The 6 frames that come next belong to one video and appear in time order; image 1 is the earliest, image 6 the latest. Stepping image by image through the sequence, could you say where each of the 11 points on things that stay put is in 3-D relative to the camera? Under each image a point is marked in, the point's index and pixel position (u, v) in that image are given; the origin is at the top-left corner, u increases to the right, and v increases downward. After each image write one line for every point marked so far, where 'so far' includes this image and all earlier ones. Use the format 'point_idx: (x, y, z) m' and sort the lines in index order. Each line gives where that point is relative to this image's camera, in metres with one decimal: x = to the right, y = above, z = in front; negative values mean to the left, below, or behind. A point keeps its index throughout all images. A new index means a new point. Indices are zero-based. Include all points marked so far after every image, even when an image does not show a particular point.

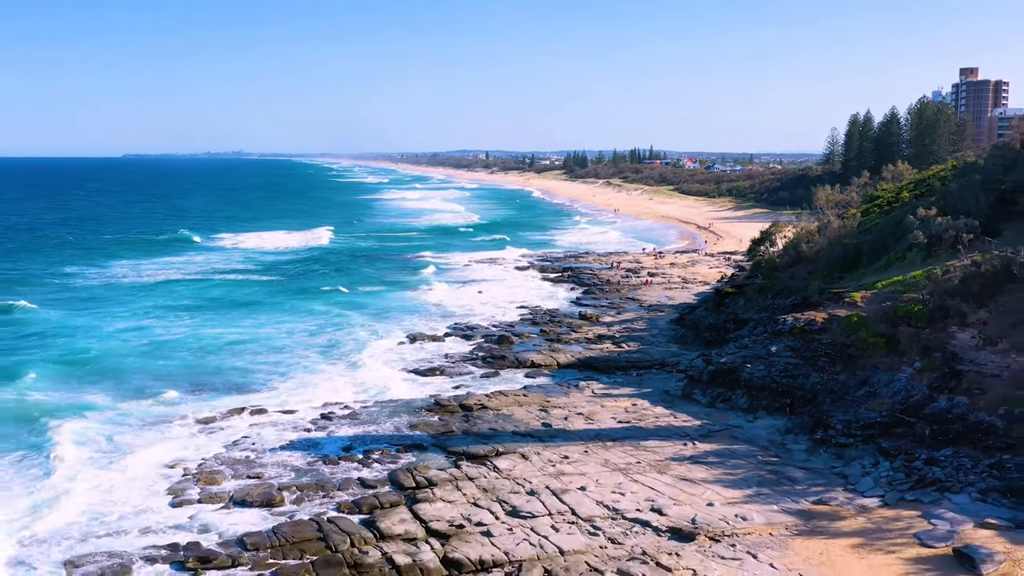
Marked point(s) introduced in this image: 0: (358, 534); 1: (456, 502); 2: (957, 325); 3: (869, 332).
0: (-2.9, -4.6, +14.1) m
1: (-1.1, -4.3, +15.3) m
2: (+11.1, -0.9, +18.7) m
3: (+9.4, -1.1, +19.9) m
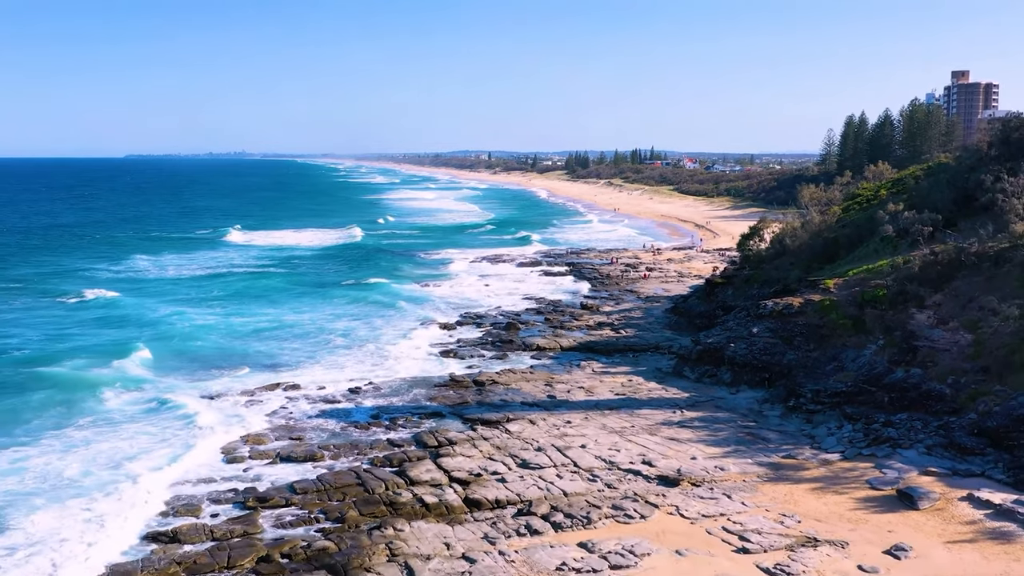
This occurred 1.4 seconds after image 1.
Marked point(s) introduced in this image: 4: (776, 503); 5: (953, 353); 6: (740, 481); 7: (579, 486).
0: (-2.6, -4.2, +16.4) m
1: (-0.9, -3.9, +17.6) m
2: (+11.3, -0.5, +21.1) m
3: (+9.7, -0.8, +22.2) m
4: (+5.4, -4.4, +15.4) m
5: (+11.2, -1.7, +19.2) m
6: (+5.0, -4.2, +16.4) m
7: (+1.4, -4.2, +16.0) m
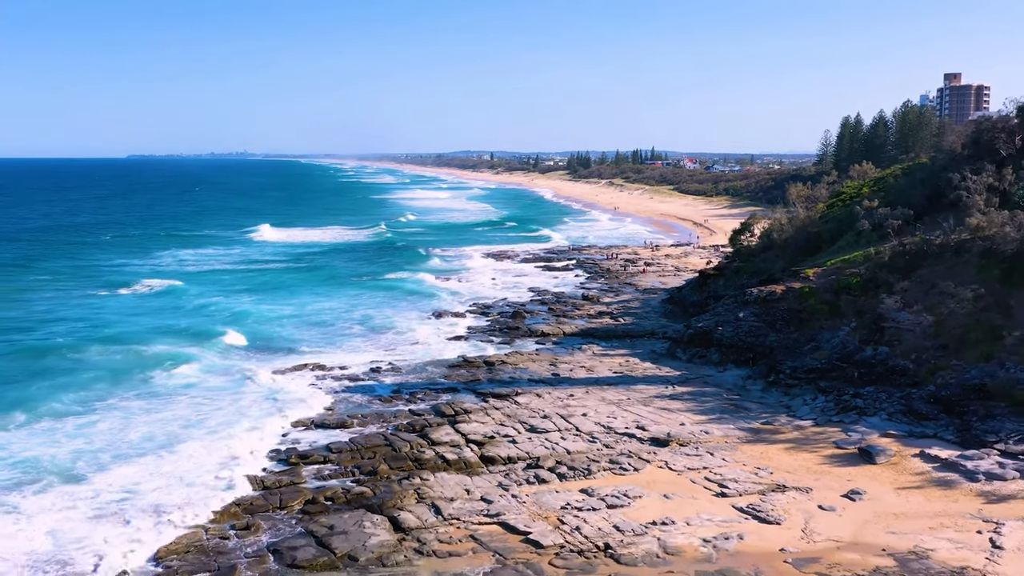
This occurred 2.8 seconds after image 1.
0: (-2.4, -3.8, +18.7) m
1: (-0.7, -3.5, +19.9) m
2: (+11.5, -0.1, +23.3) m
3: (+9.9, -0.4, +24.5) m
4: (+5.6, -4.0, +17.7) m
5: (+11.5, -1.3, +21.4) m
6: (+5.2, -3.8, +18.6) m
7: (+1.6, -3.8, +18.2) m
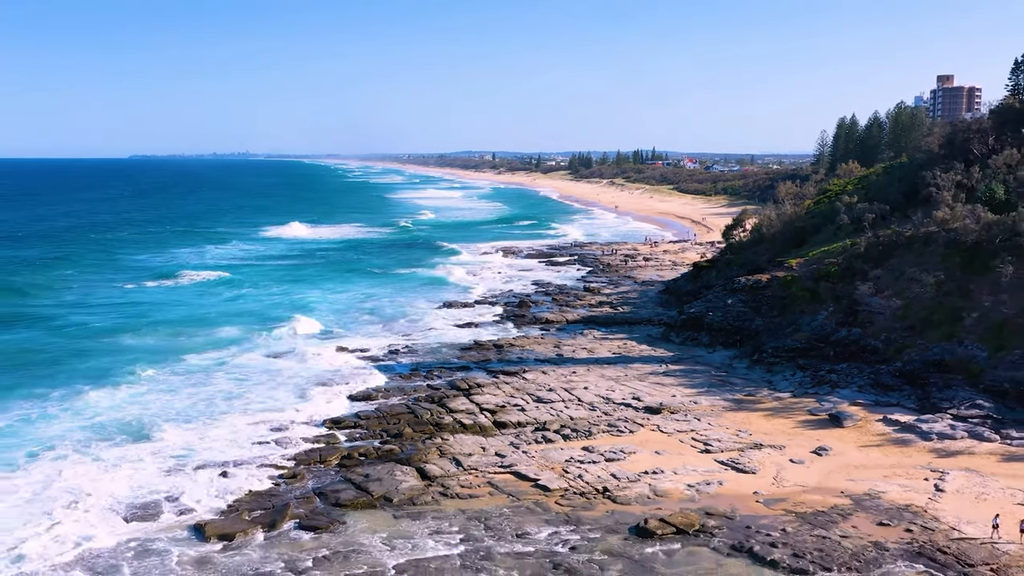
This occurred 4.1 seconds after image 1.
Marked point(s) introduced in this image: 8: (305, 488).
0: (-2.1, -3.4, +21.0) m
1: (-0.4, -3.1, +22.2) m
2: (+11.8, +0.3, +25.6) m
3: (+10.2, 0.0, +26.7) m
4: (+5.9, -3.6, +19.9) m
5: (+11.7, -0.9, +23.7) m
6: (+5.5, -3.4, +20.9) m
7: (+1.9, -3.4, +20.5) m
8: (-4.5, -4.4, +16.4) m
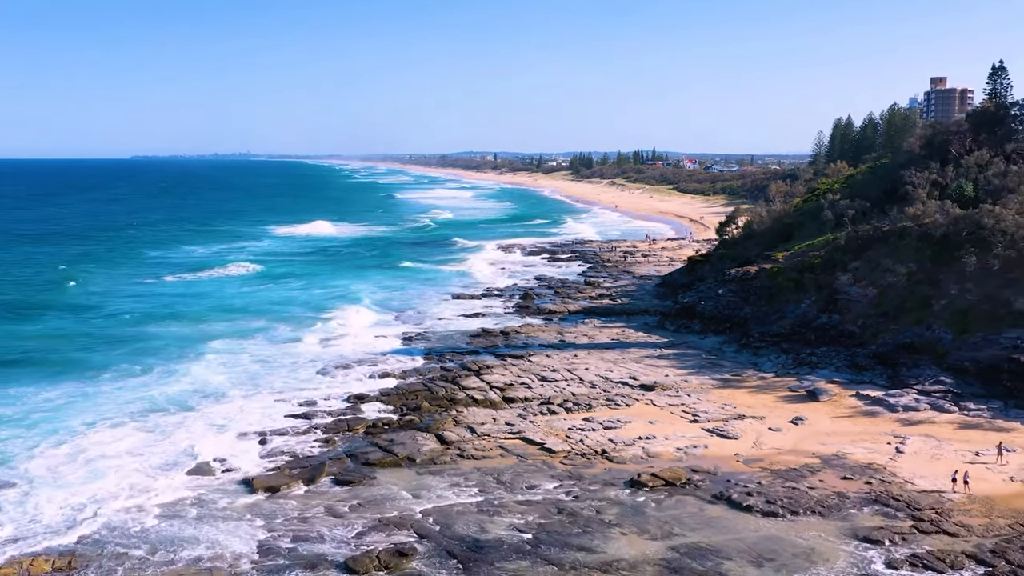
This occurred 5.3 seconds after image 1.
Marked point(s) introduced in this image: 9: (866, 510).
0: (-1.9, -3.0, +23.0) m
1: (-0.2, -2.8, +24.2) m
2: (+12.0, +0.6, +27.6) m
3: (+10.4, +0.4, +28.8) m
4: (+6.1, -3.2, +22.0) m
5: (+12.0, -0.5, +25.7) m
6: (+5.7, -3.0, +22.9) m
7: (+2.1, -3.0, +22.5) m
8: (-4.3, -4.0, +18.5) m
9: (+7.0, -4.4, +15.0) m
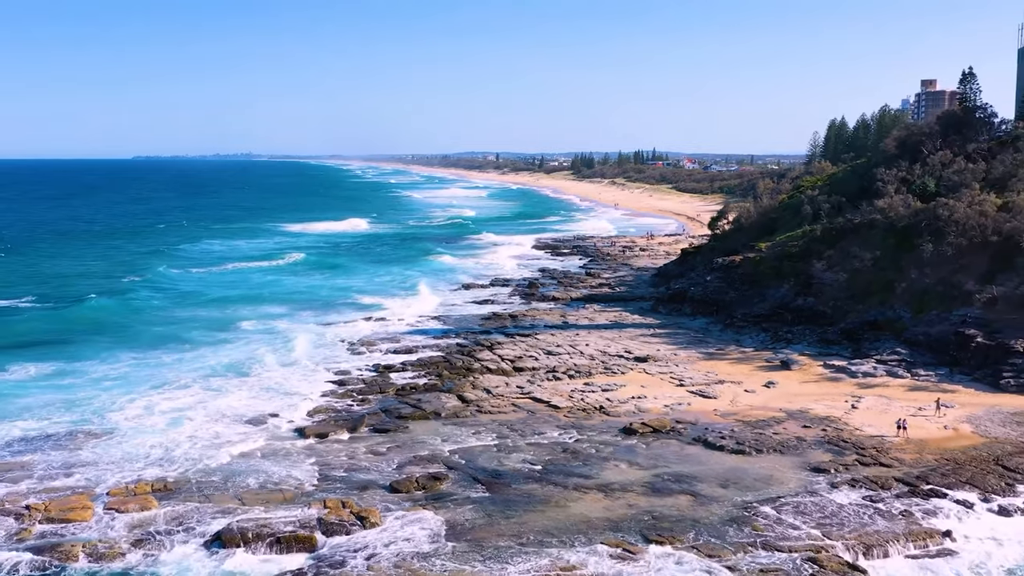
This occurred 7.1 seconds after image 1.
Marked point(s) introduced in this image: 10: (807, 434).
0: (-1.6, -2.5, +26.1) m
1: (+0.1, -2.2, +27.2) m
2: (+12.4, +1.2, +30.6) m
3: (+10.7, +1.0, +31.8) m
4: (+6.4, -2.7, +25.0) m
5: (+12.3, +0.1, +28.7) m
6: (+6.0, -2.5, +26.0) m
7: (+2.4, -2.5, +25.5) m
8: (-4.0, -3.4, +21.5) m
9: (+7.3, -3.8, +18.0) m
10: (+7.4, -3.7, +19.0) m
